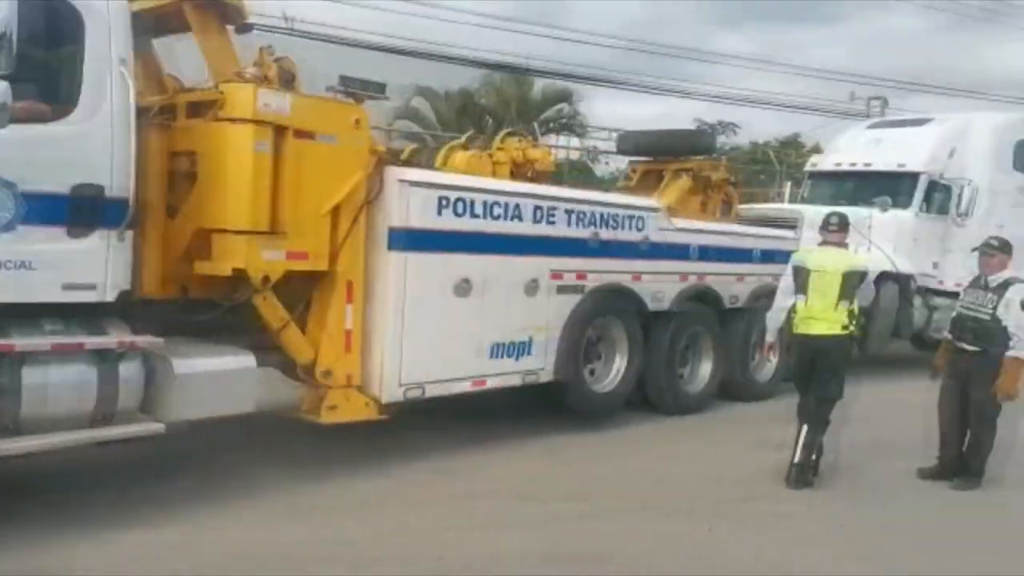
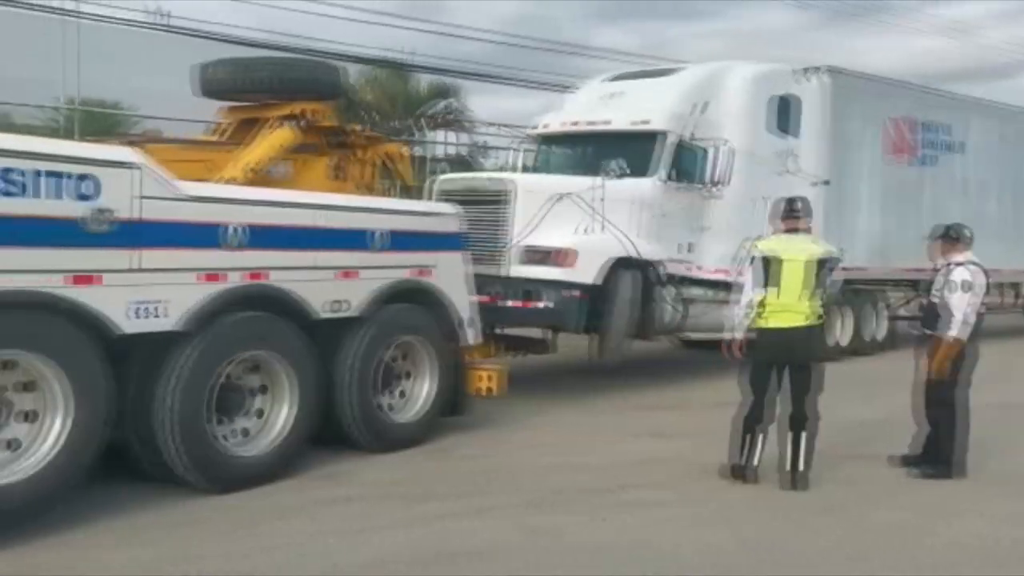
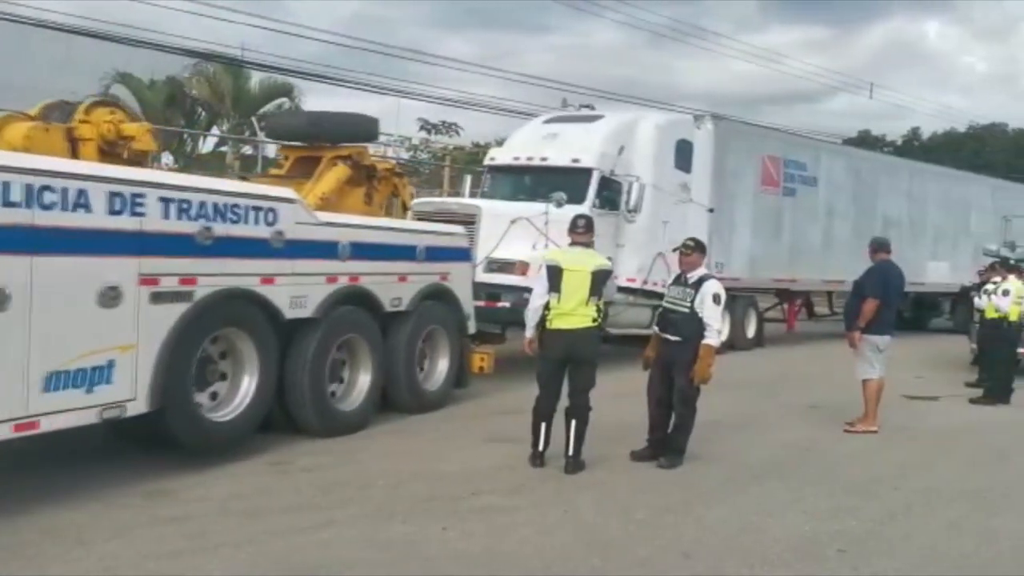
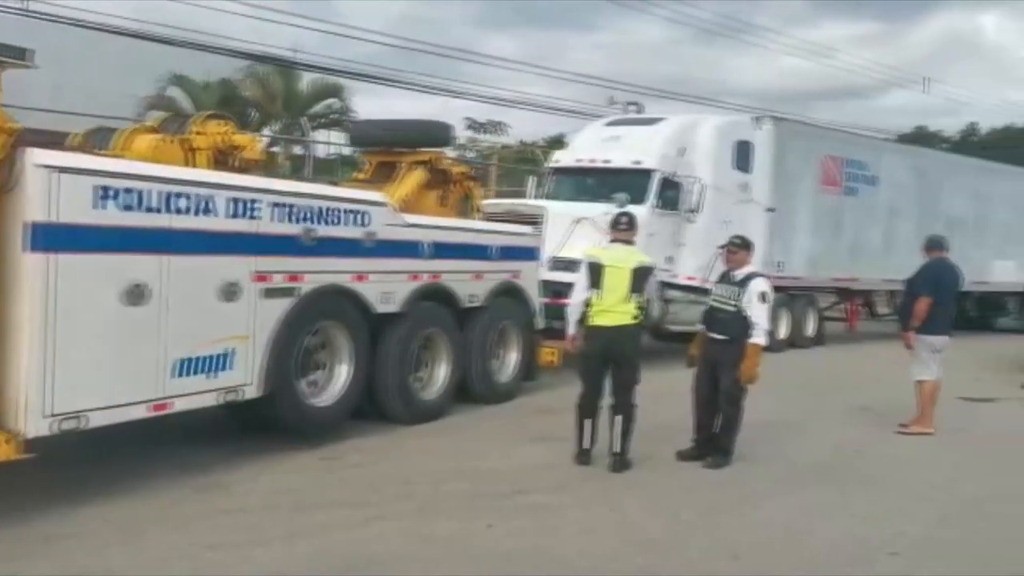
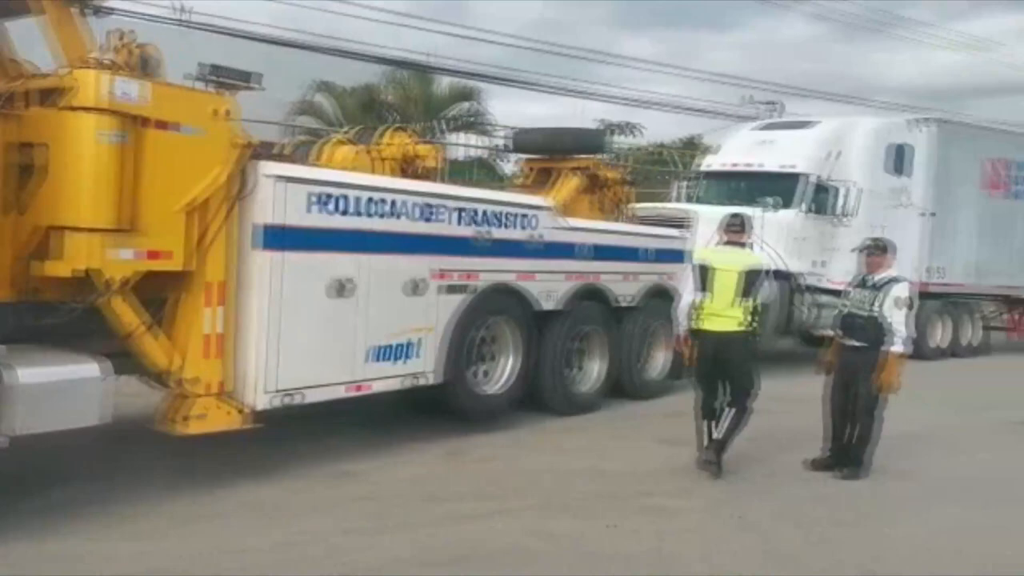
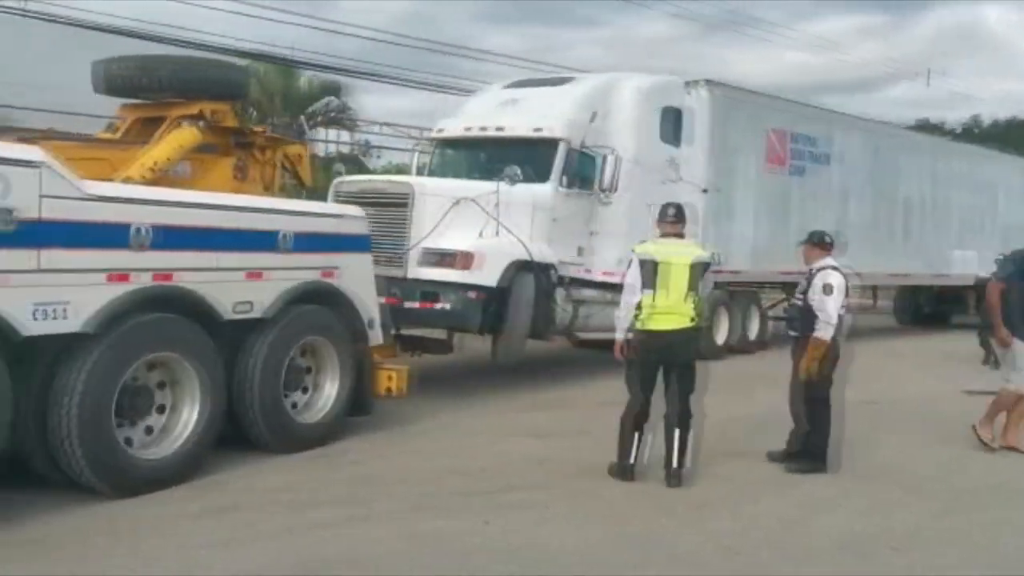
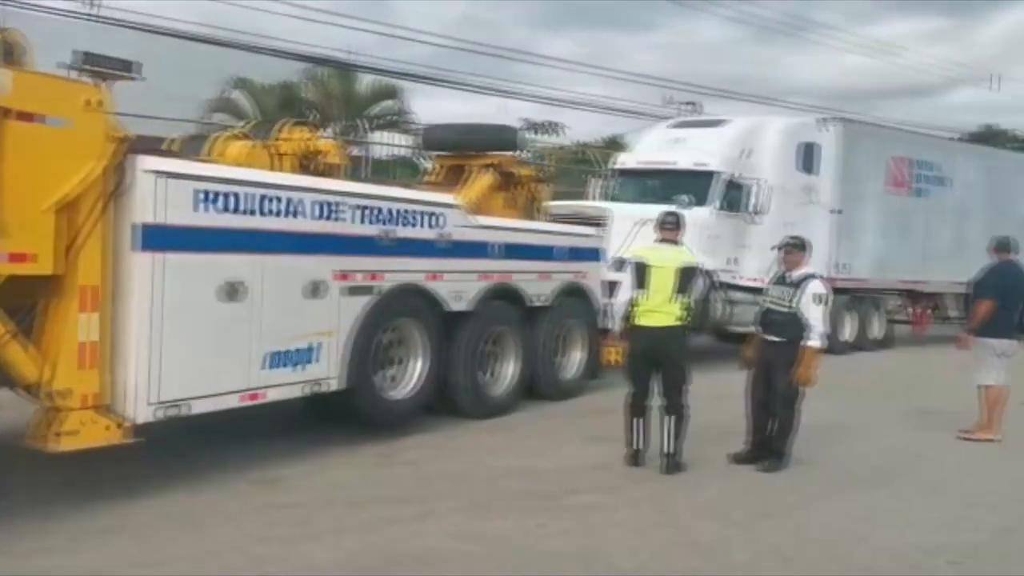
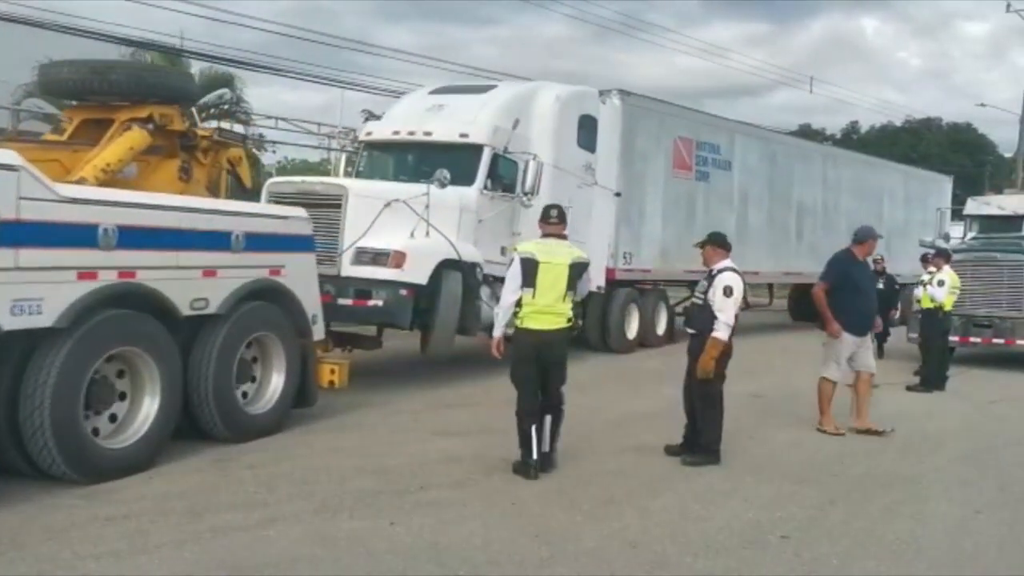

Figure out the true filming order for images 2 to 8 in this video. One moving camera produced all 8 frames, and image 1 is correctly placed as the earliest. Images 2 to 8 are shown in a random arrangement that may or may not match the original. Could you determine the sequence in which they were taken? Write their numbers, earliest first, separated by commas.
5, 7, 4, 3, 8, 6, 2
